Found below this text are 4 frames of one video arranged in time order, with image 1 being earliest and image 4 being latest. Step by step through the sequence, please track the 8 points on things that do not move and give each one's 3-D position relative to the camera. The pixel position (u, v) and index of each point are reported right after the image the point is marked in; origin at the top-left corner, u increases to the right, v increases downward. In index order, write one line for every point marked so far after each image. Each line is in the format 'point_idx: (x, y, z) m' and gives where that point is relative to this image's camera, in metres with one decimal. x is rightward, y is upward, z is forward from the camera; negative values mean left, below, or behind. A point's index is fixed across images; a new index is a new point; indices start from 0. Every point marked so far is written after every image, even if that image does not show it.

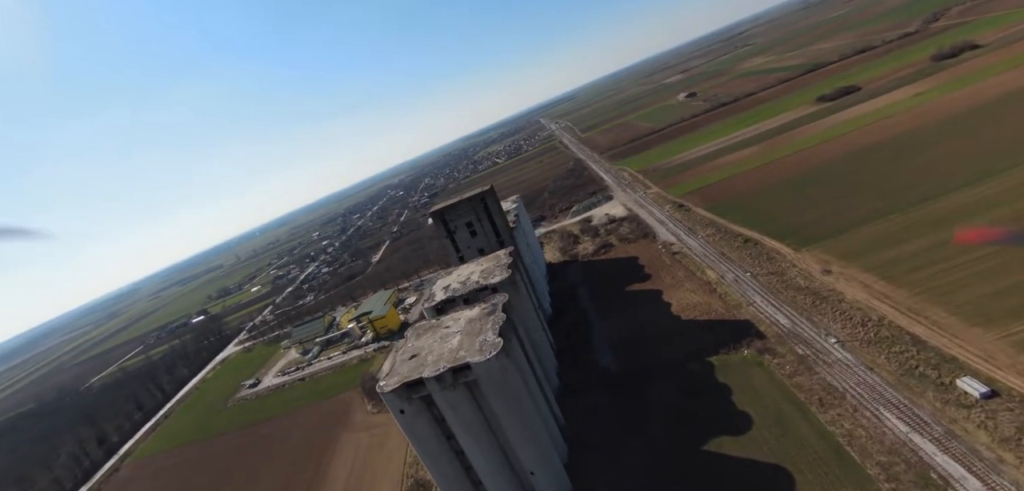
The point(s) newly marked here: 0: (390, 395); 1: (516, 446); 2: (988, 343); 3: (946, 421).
0: (-5.6, -6.8, +18.9) m
1: (+0.2, -9.5, +19.6) m
2: (+21.8, -4.5, +19.0) m
3: (+17.8, -7.1, +16.9) m
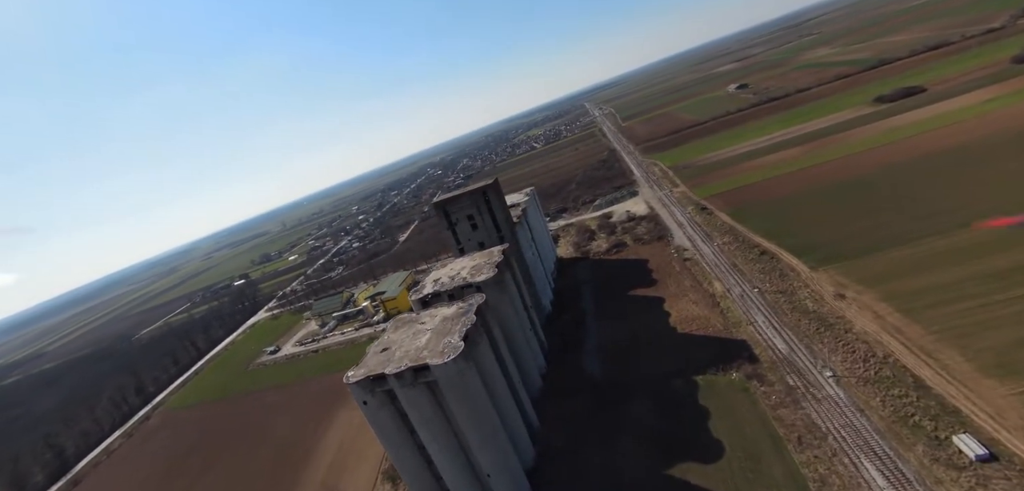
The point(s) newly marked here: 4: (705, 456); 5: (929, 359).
0: (-7.4, -6.6, +19.4) m
1: (-1.8, -9.7, +19.7) m
2: (+20.0, -6.2, +16.9) m
3: (+15.6, -8.7, +15.3) m
4: (+9.2, -10.1, +19.8) m
5: (+19.9, -5.4, +19.8) m
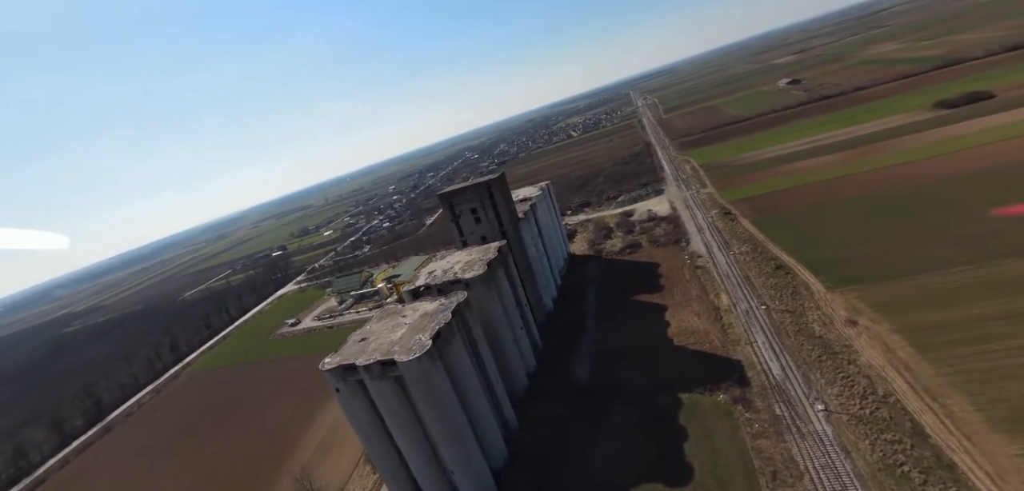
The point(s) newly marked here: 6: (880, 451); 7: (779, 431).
0: (-8.9, -6.2, +20.0) m
1: (-3.5, -9.7, +19.9) m
2: (+18.1, -7.8, +15.2) m
3: (+13.4, -9.9, +14.0) m
4: (+7.4, -10.8, +19.1) m
5: (+18.3, -6.8, +18.0) m
6: (+15.2, -8.4, +17.0) m
7: (+12.6, -8.6, +19.4) m
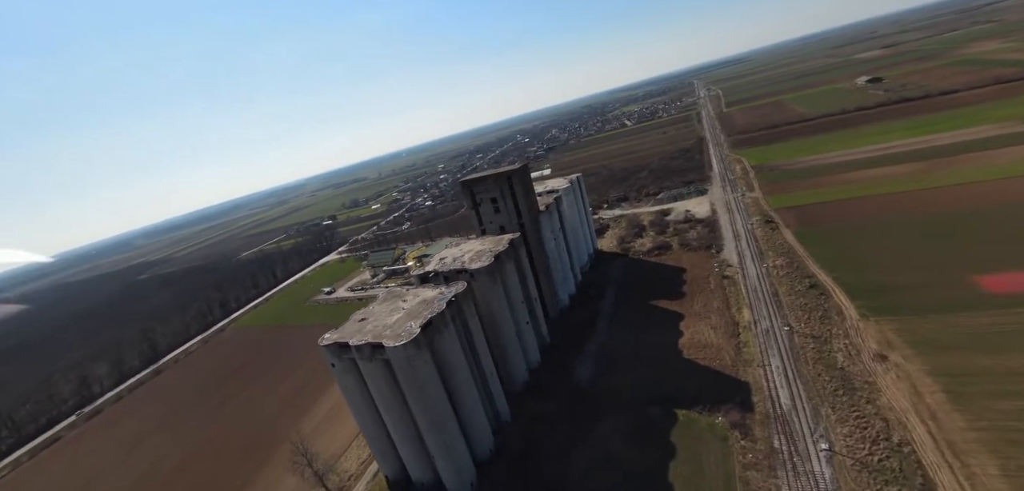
0: (-9.5, -5.3, +20.9) m
1: (-4.4, -9.2, +20.4) m
2: (+16.6, -9.3, +13.3) m
3: (+11.6, -11.1, +12.8) m
4: (+6.2, -11.3, +18.5) m
5: (+17.2, -8.3, +16.0) m
6: (+13.8, -9.6, +15.5) m
7: (+11.5, -9.6, +18.1) m
